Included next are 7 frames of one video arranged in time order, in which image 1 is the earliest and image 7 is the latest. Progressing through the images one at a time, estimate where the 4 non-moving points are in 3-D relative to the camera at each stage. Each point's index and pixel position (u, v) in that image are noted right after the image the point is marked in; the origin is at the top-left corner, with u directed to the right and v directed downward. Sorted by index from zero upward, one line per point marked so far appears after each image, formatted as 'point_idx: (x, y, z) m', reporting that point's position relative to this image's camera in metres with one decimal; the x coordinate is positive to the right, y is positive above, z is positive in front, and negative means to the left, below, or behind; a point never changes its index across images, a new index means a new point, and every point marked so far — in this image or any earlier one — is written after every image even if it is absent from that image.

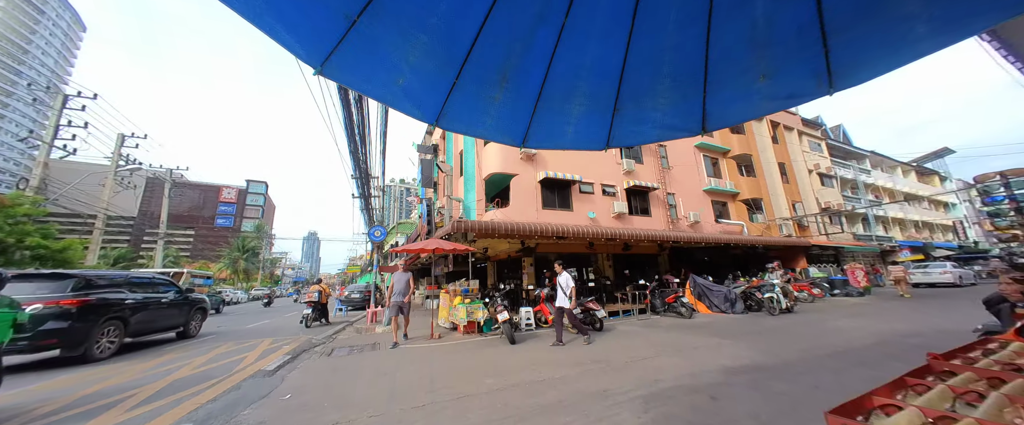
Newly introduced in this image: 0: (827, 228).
0: (+20.9, -0.9, +18.7) m
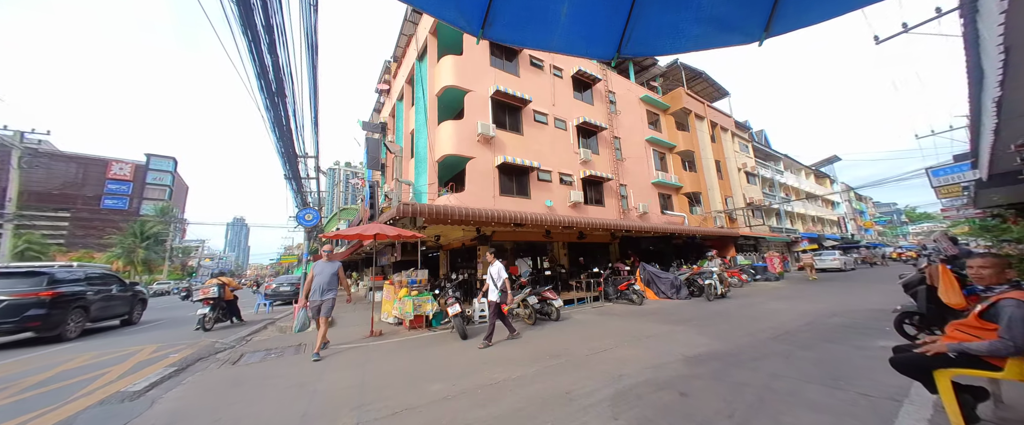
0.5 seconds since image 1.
0: (+17.8, -0.5, +21.2) m
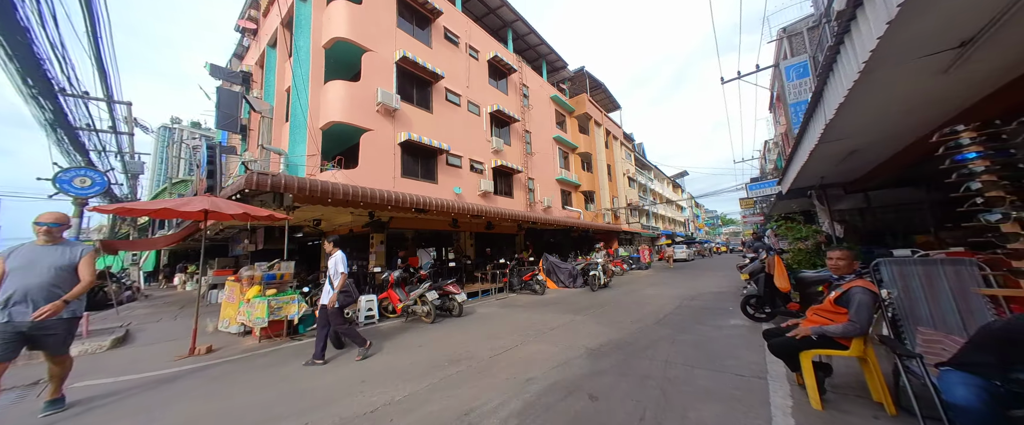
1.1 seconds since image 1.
0: (+10.3, -0.5, +25.1) m
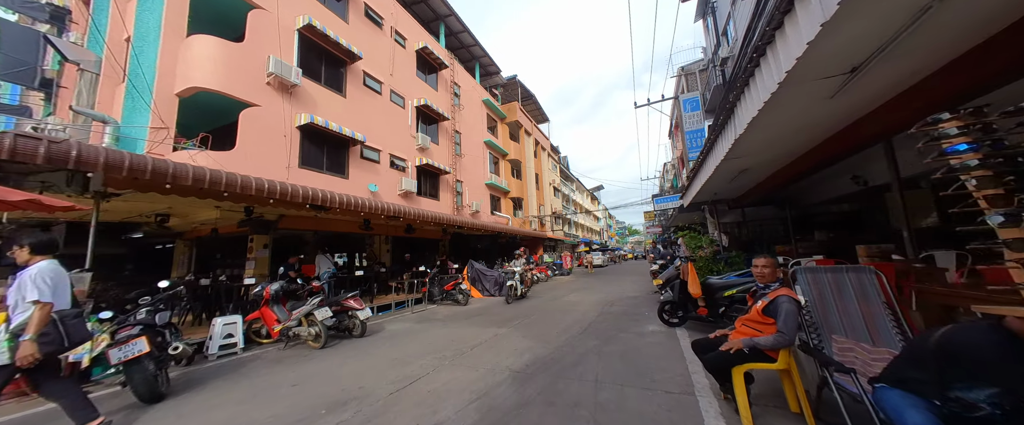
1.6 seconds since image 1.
0: (+3.8, -1.2, +26.3) m
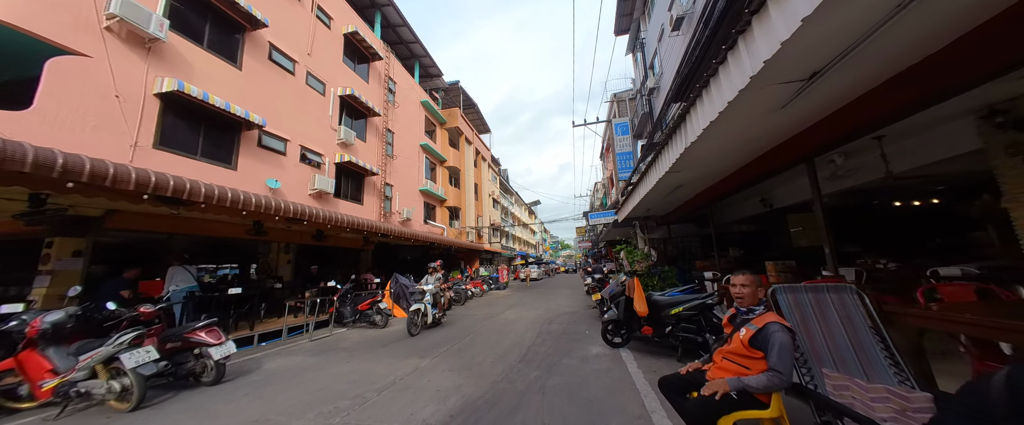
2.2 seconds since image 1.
0: (-1.9, -2.3, +25.7) m
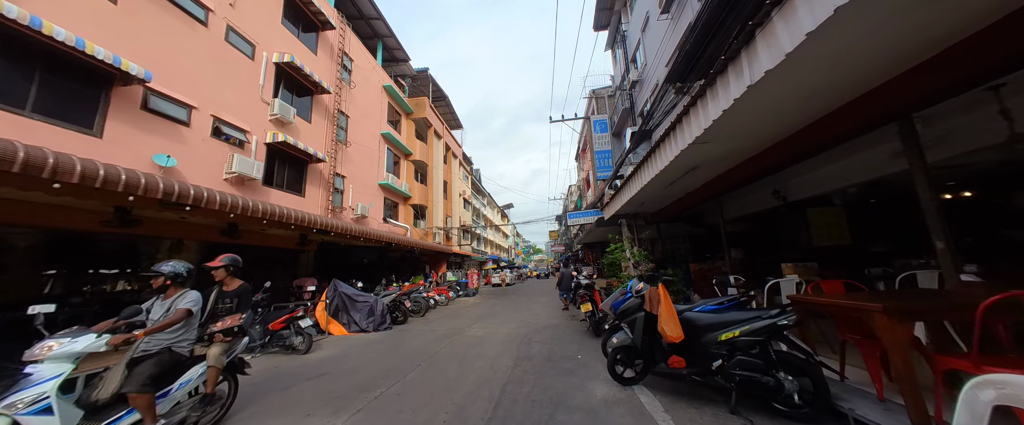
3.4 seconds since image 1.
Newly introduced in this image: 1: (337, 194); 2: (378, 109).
0: (-4.4, -2.3, +24.0) m
1: (-7.1, +0.8, +11.6) m
2: (-7.1, +5.5, +15.1) m
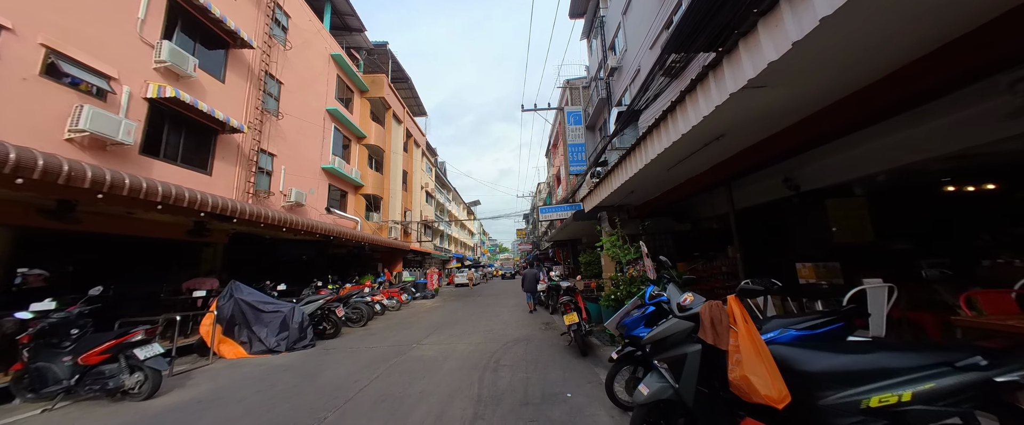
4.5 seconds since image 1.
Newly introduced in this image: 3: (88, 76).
0: (-7.0, -1.9, +22.1) m
1: (-8.3, +1.2, +9.4) m
2: (-8.5, +6.0, +12.9) m
3: (-8.3, +2.7, +5.6) m
